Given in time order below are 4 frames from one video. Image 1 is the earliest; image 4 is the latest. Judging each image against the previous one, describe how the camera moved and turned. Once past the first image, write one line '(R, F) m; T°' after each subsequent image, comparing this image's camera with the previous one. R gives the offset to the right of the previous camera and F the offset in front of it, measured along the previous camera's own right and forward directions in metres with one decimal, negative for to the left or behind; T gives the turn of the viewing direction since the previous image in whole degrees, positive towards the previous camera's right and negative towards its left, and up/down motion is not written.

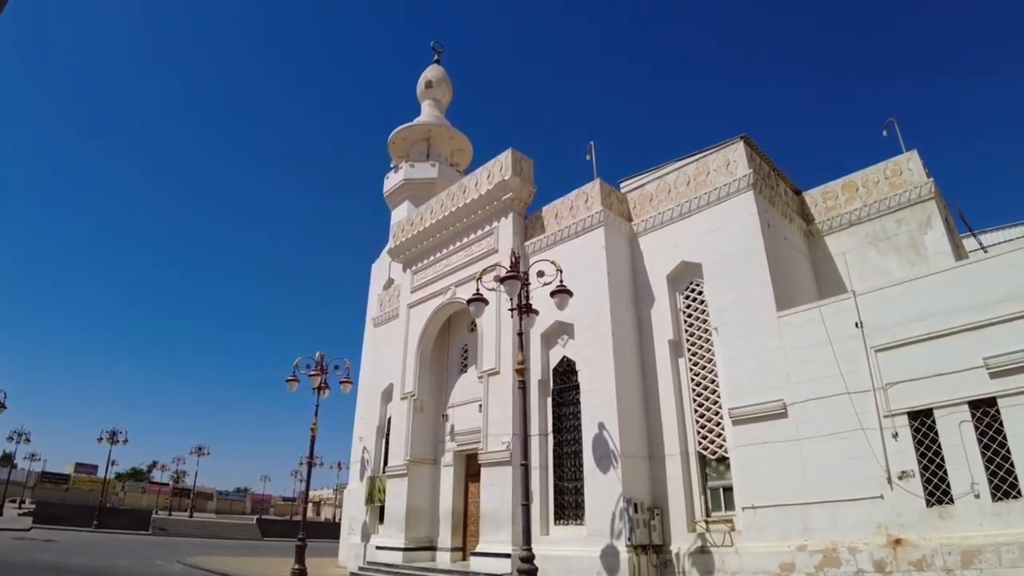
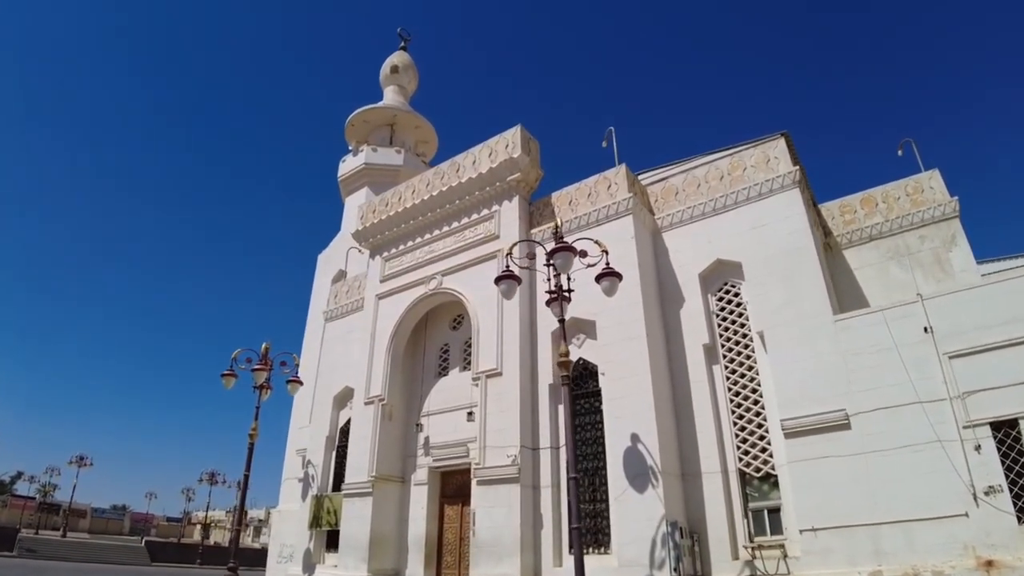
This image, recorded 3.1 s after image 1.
(-1.7, +1.6) m; +9°
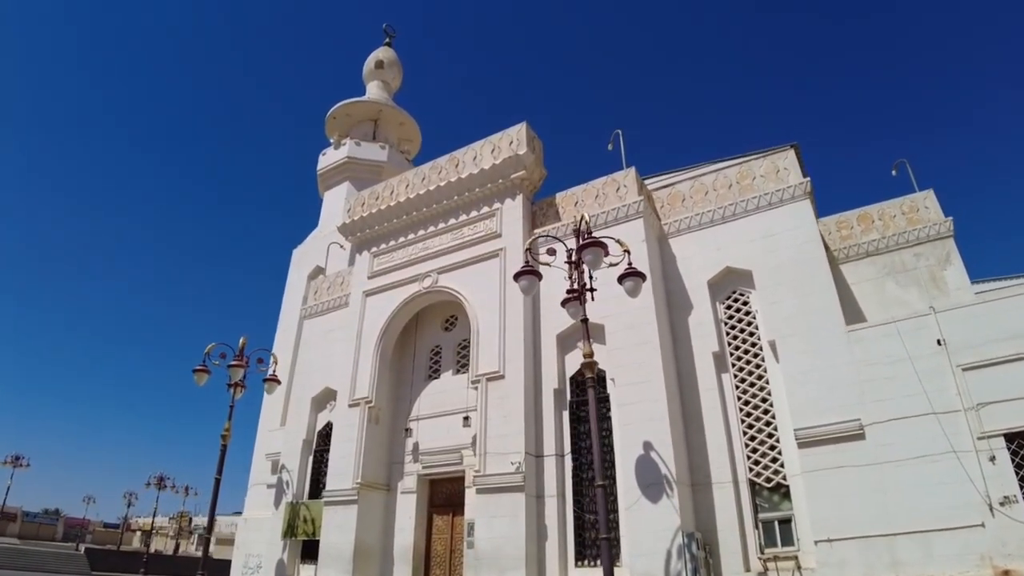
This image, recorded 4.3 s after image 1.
(-0.8, +0.4) m; +5°
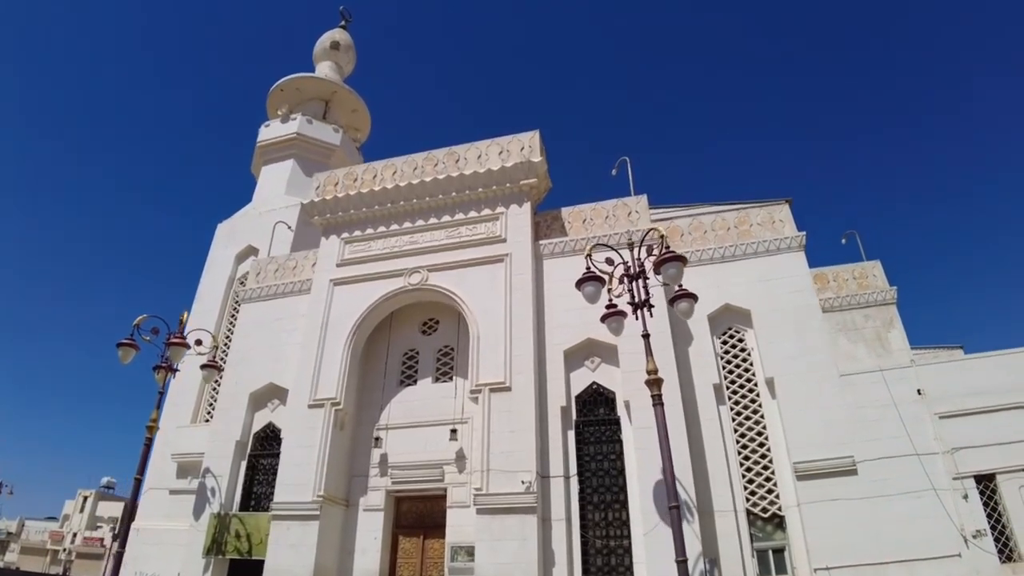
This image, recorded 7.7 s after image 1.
(-2.2, +0.8) m; +14°
